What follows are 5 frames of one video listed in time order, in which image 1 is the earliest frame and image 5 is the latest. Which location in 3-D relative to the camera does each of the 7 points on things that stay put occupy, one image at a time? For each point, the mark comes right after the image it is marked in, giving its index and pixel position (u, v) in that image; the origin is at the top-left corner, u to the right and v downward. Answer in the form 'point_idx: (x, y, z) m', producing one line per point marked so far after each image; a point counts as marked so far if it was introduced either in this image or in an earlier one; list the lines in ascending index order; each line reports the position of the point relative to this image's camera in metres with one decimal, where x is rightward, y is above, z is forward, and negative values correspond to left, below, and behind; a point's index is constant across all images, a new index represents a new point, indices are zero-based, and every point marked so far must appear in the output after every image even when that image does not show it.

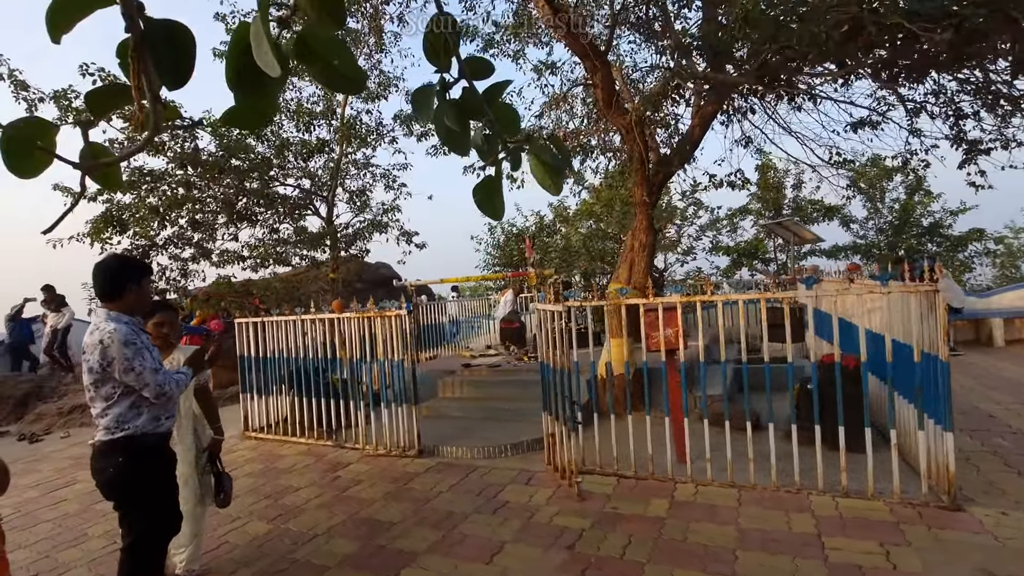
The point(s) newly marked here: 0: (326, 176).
0: (-2.0, +1.2, +7.0) m
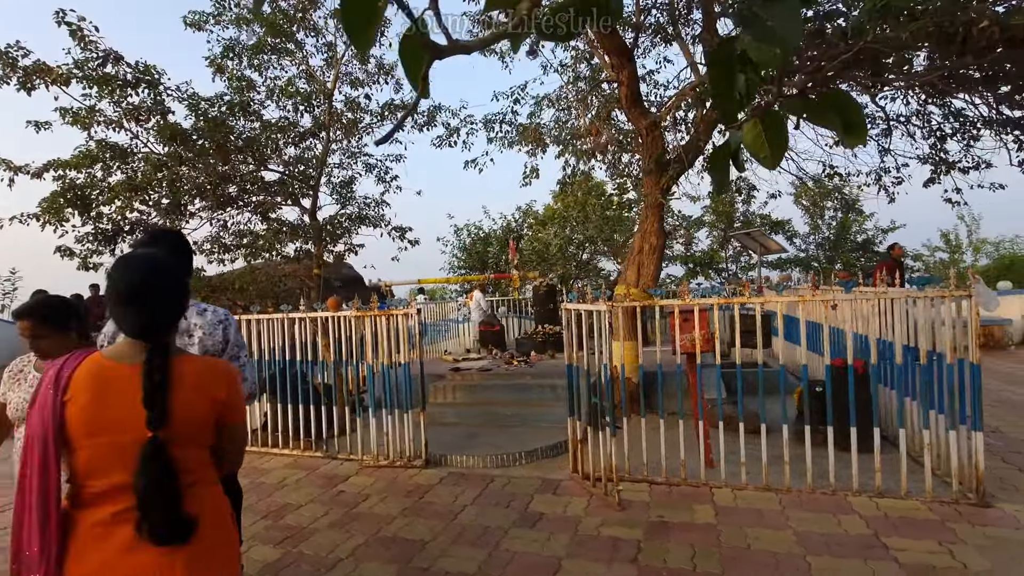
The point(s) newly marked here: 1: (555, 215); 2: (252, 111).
0: (-2.1, +1.3, +6.5) m
1: (+0.7, +1.2, +10.8) m
2: (-2.6, +1.7, +6.3) m
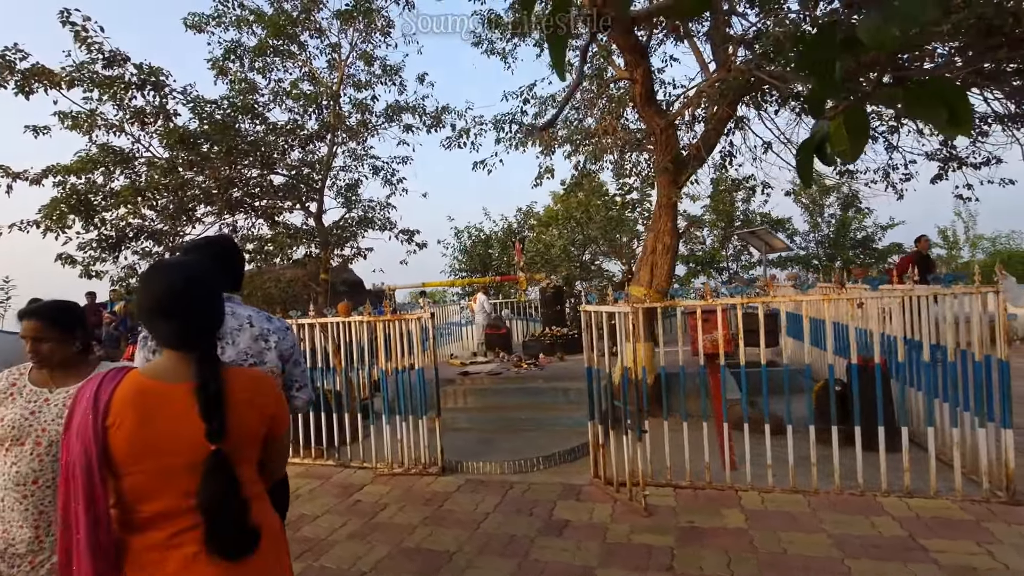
0: (-2.0, +1.2, +6.4) m
1: (+0.7, +1.2, +10.7) m
2: (-2.5, +1.7, +6.1) m
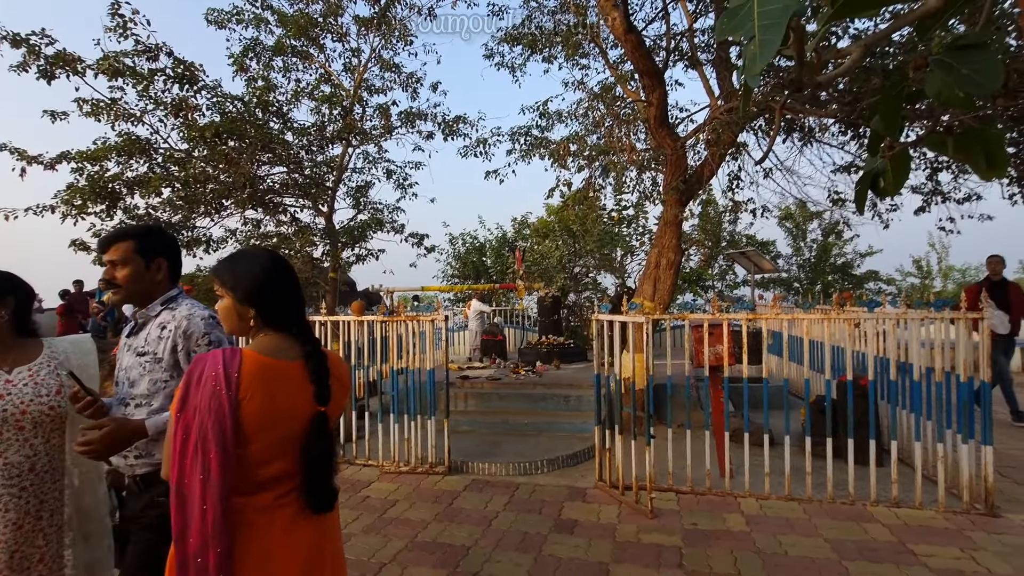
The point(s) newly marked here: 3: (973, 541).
0: (-1.8, +1.2, +6.5) m
1: (+0.7, +1.0, +10.9) m
2: (-2.3, +1.7, +6.2) m
3: (+2.9, -1.6, +4.0) m
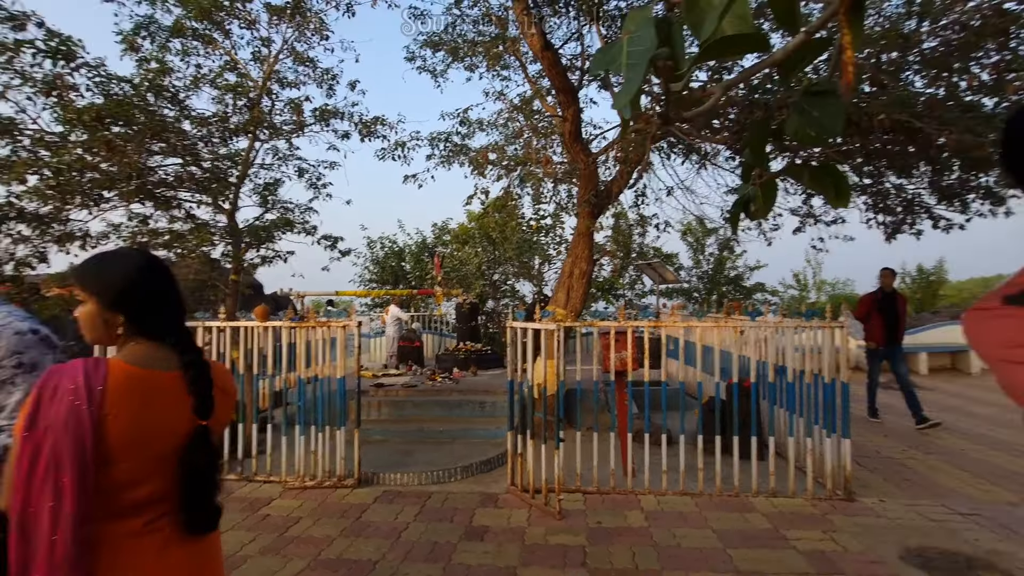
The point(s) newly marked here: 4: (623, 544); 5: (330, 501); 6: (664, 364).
0: (-2.7, +1.2, +6.3) m
1: (-0.7, +0.9, +11.0) m
2: (-3.1, +1.7, +6.0) m
3: (+2.3, -1.7, +4.4) m
4: (+0.7, -1.7, +4.1) m
5: (-1.4, -1.6, +5.0) m
6: (+1.4, -0.7, +5.7) m
